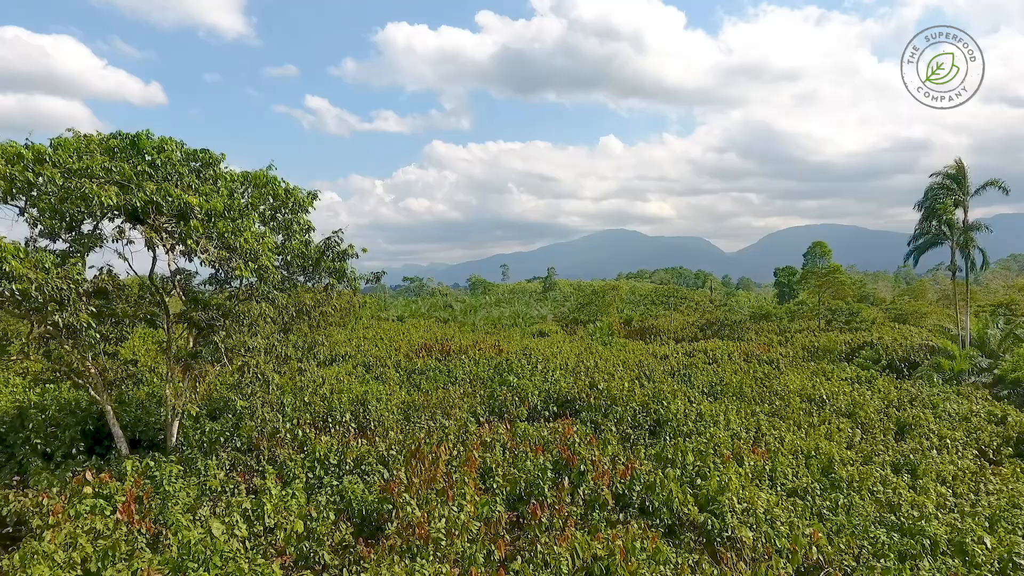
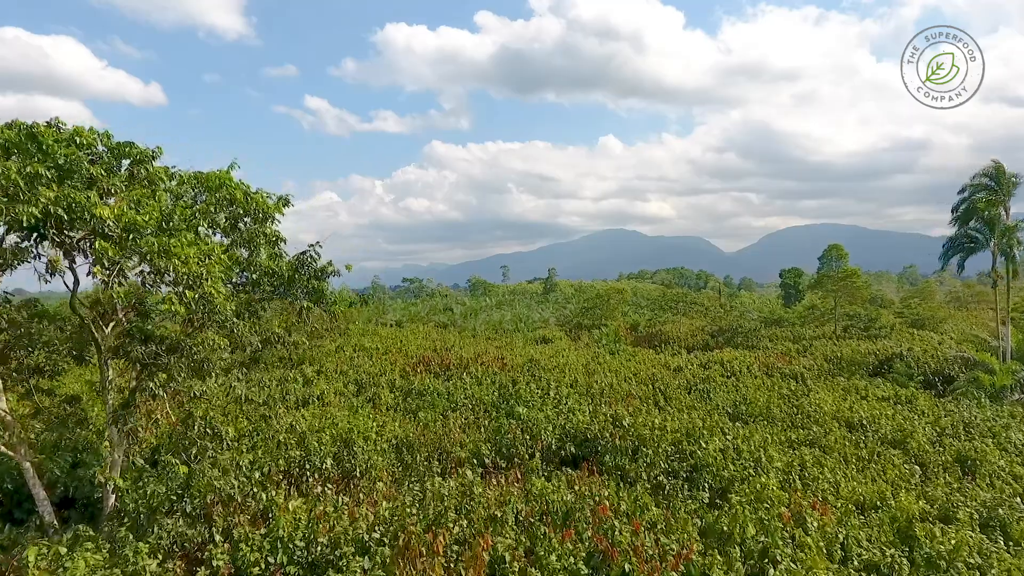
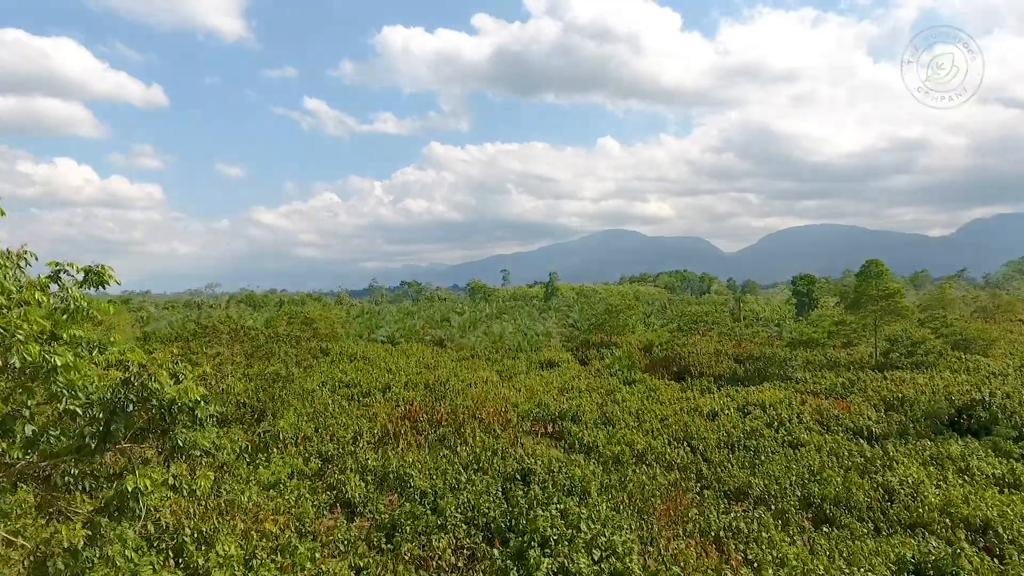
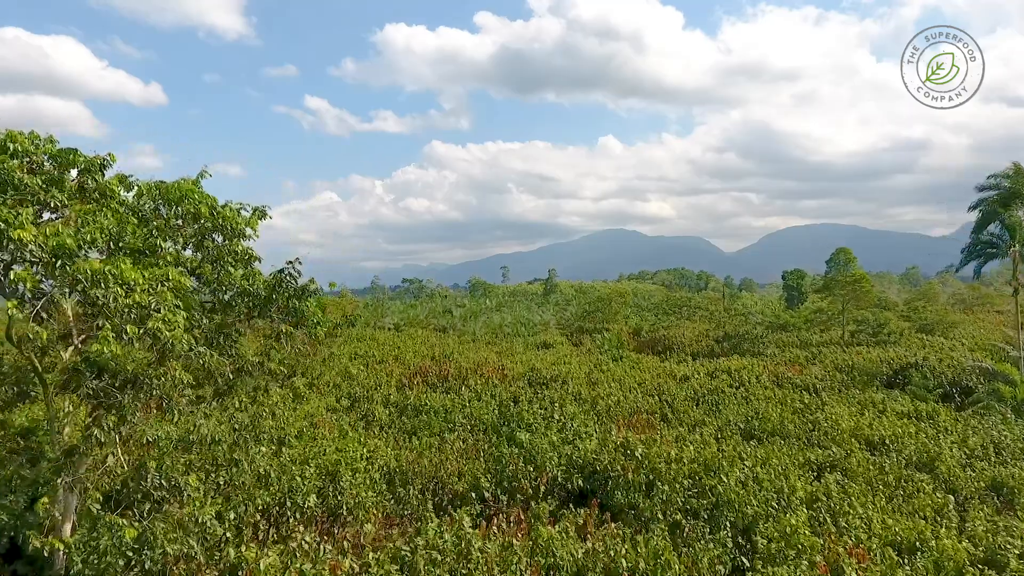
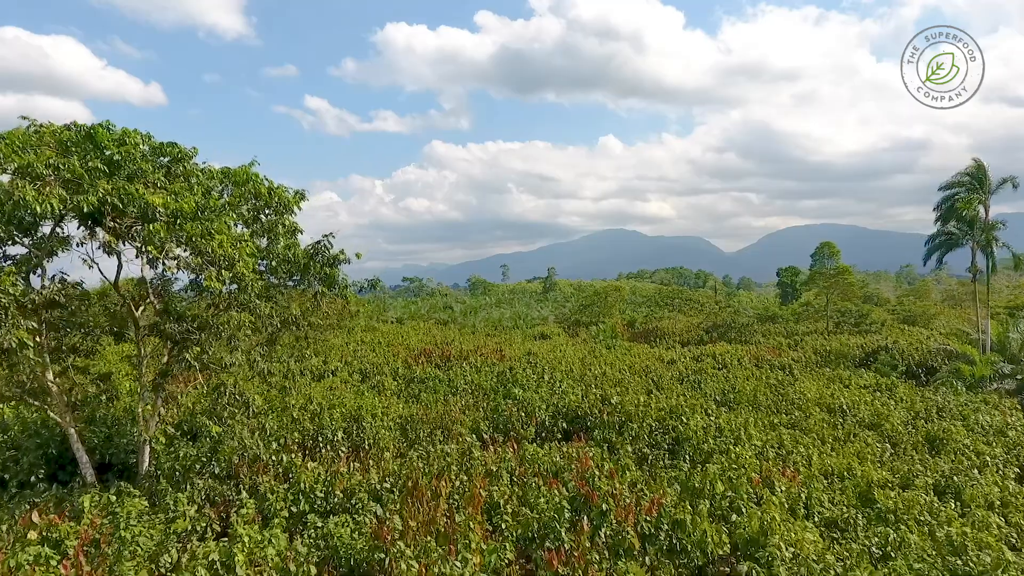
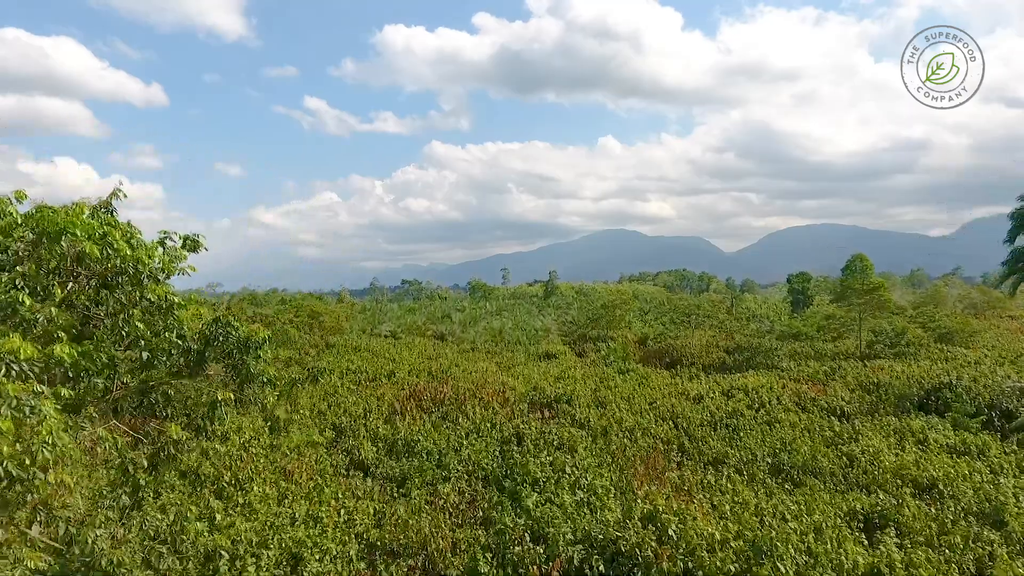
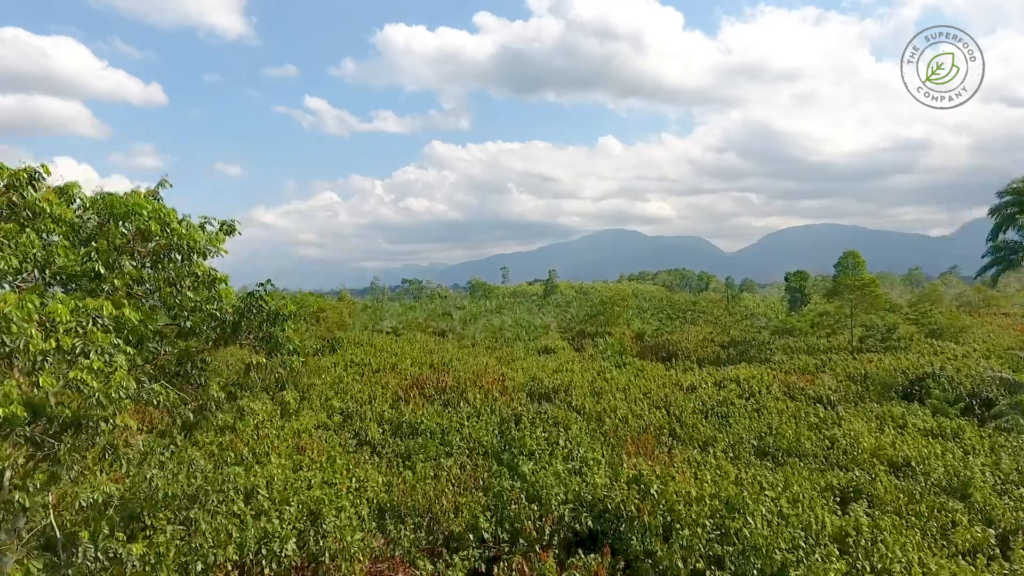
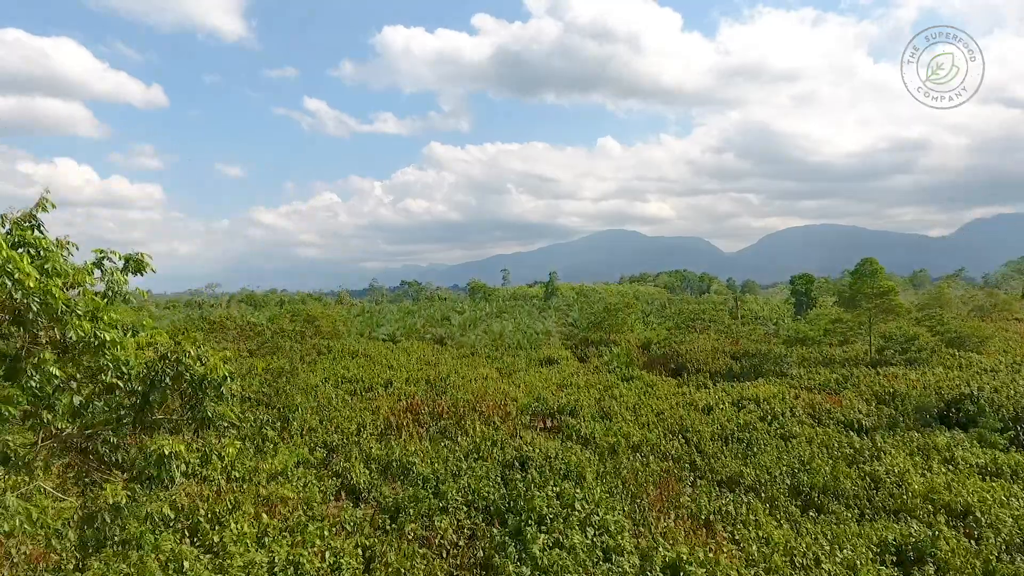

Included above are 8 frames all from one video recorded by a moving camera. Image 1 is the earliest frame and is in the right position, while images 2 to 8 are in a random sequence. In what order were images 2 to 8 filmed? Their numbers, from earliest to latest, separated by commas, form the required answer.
5, 2, 4, 7, 6, 8, 3
